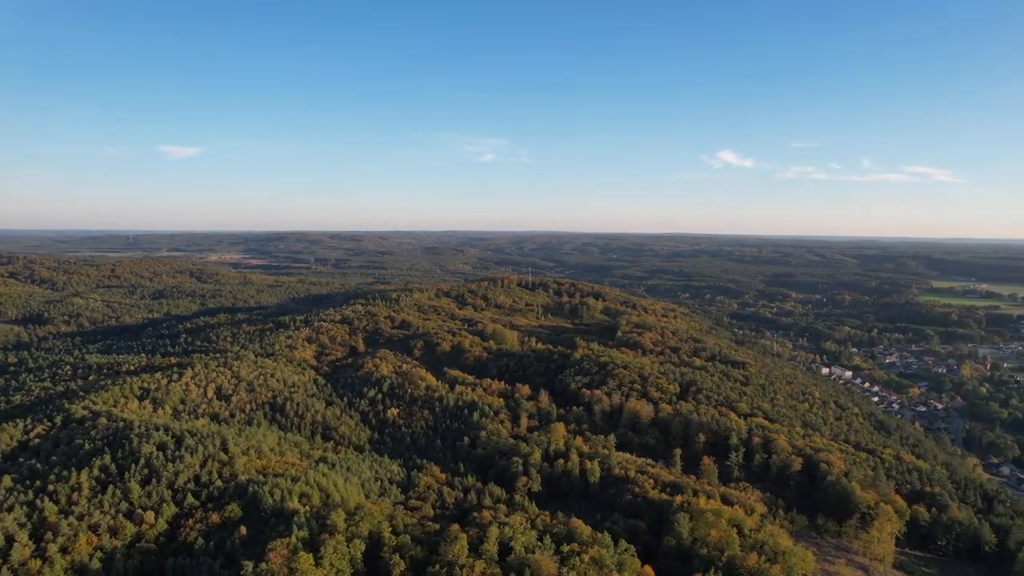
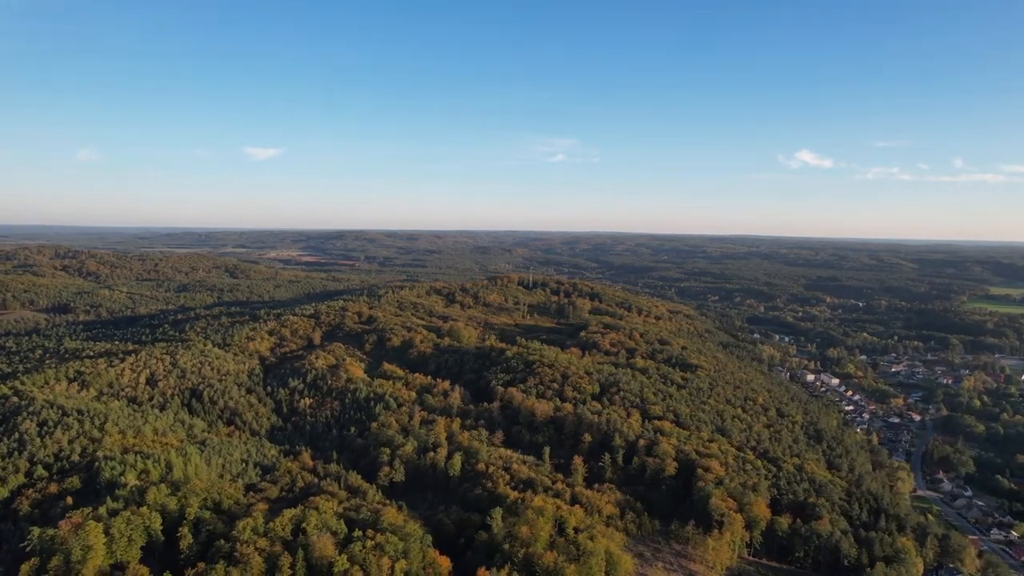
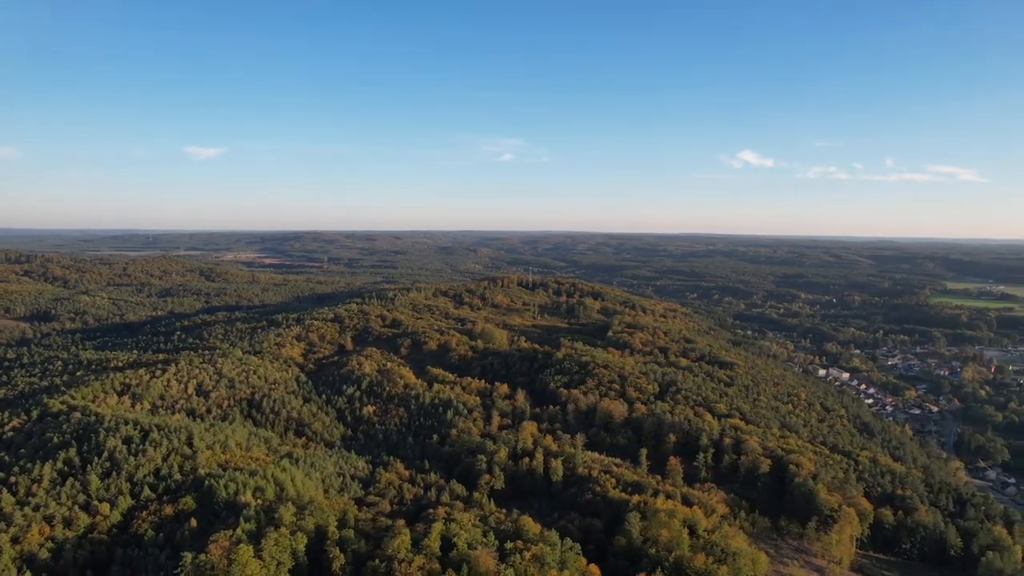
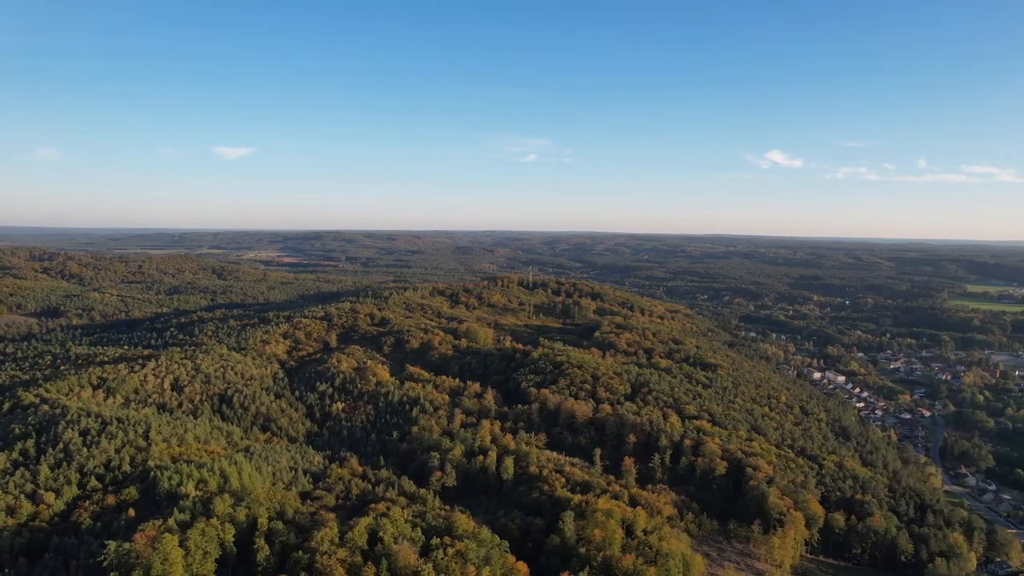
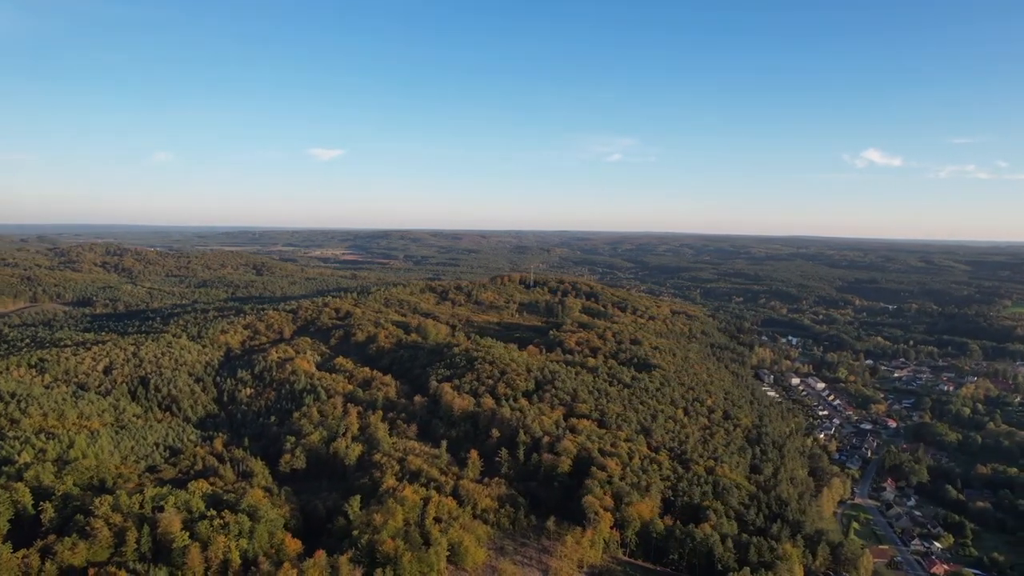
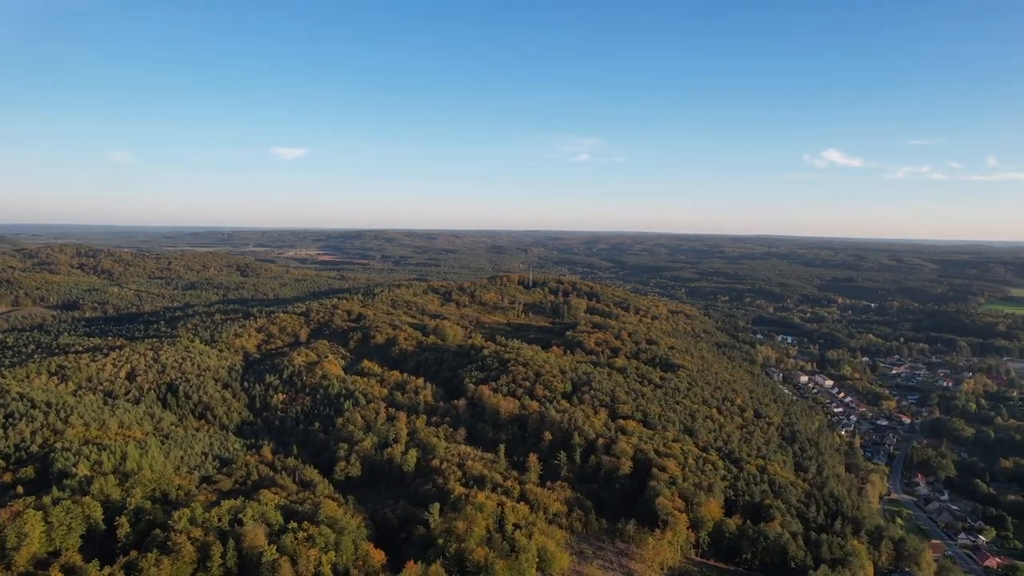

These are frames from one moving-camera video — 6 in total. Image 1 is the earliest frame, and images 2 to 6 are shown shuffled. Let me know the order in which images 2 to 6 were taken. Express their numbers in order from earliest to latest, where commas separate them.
3, 4, 2, 6, 5
